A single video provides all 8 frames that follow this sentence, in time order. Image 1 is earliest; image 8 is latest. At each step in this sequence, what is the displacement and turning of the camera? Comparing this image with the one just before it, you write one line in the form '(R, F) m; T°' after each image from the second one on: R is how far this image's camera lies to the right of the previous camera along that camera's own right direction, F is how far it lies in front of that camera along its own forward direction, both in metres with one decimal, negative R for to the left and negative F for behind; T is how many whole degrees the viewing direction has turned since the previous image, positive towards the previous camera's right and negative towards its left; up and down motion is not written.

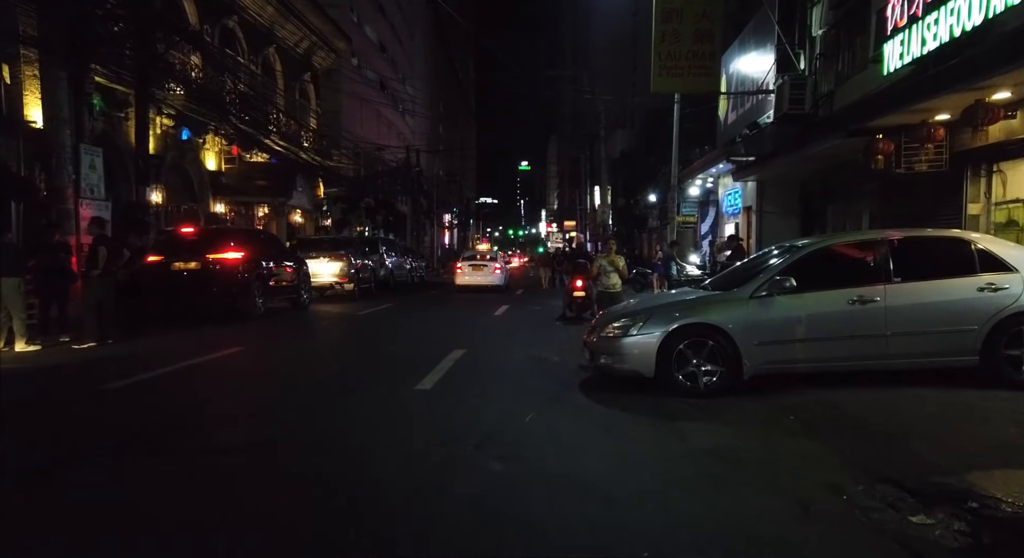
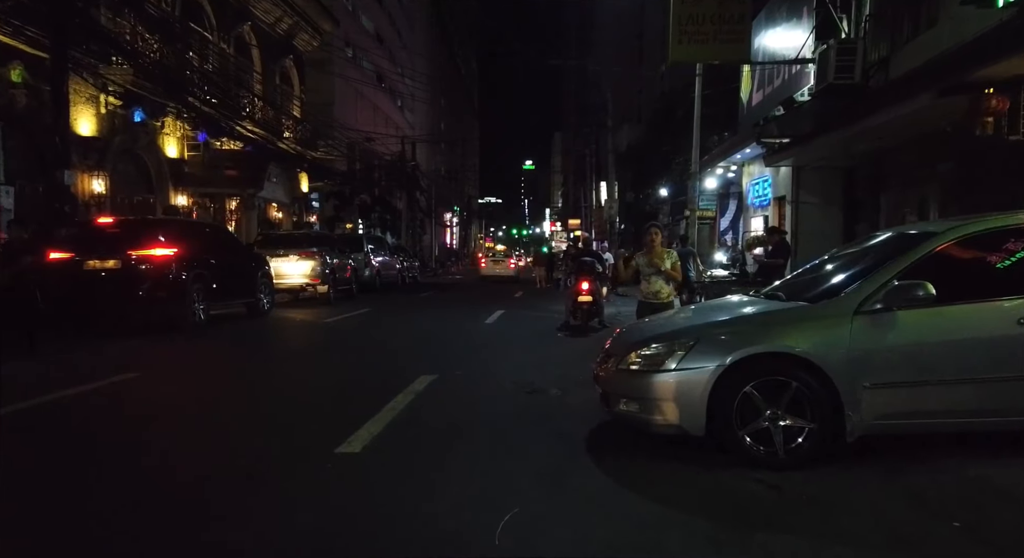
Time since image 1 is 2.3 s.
(+0.2, +2.7) m; 0°
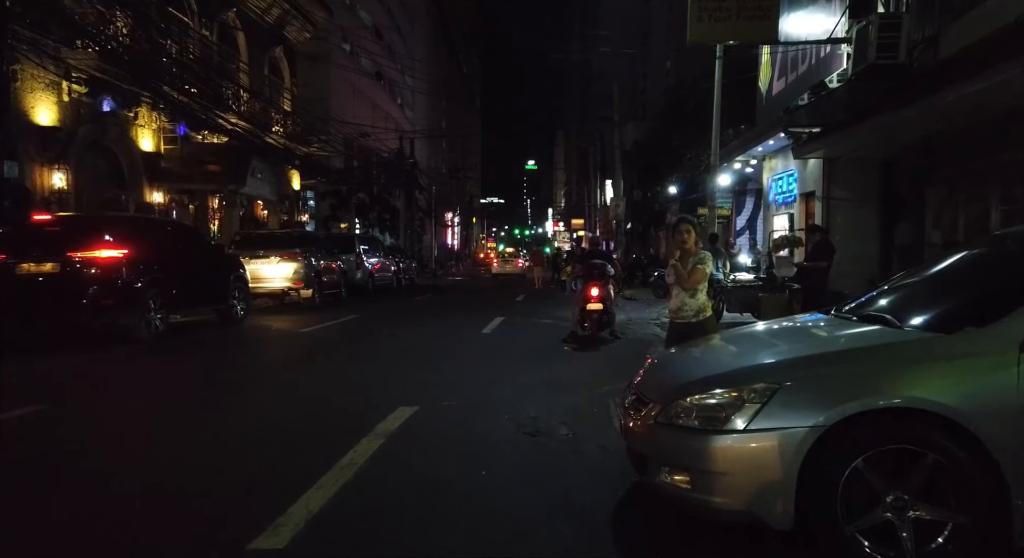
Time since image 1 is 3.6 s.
(0.0, +1.6) m; 0°
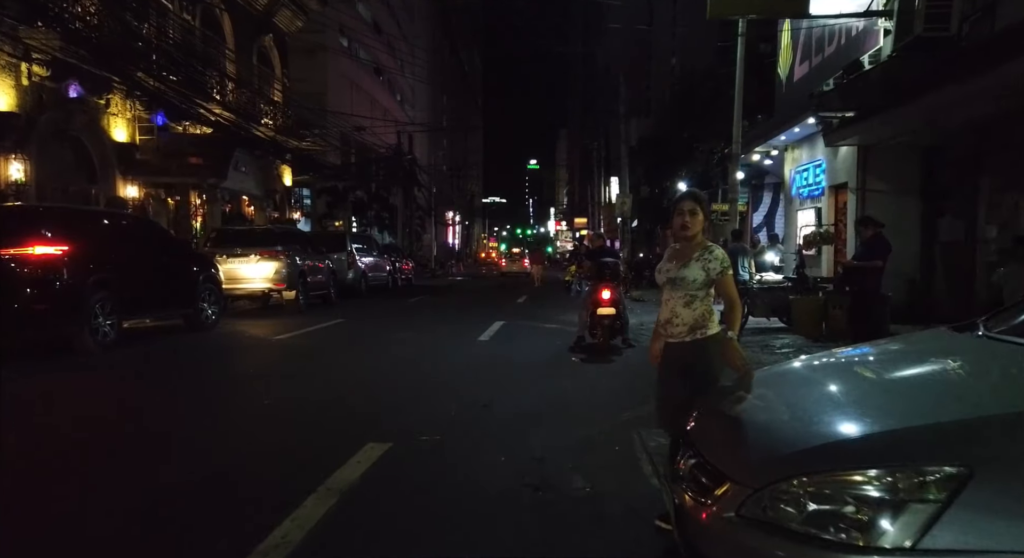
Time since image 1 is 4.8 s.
(0.0, +1.4) m; 0°
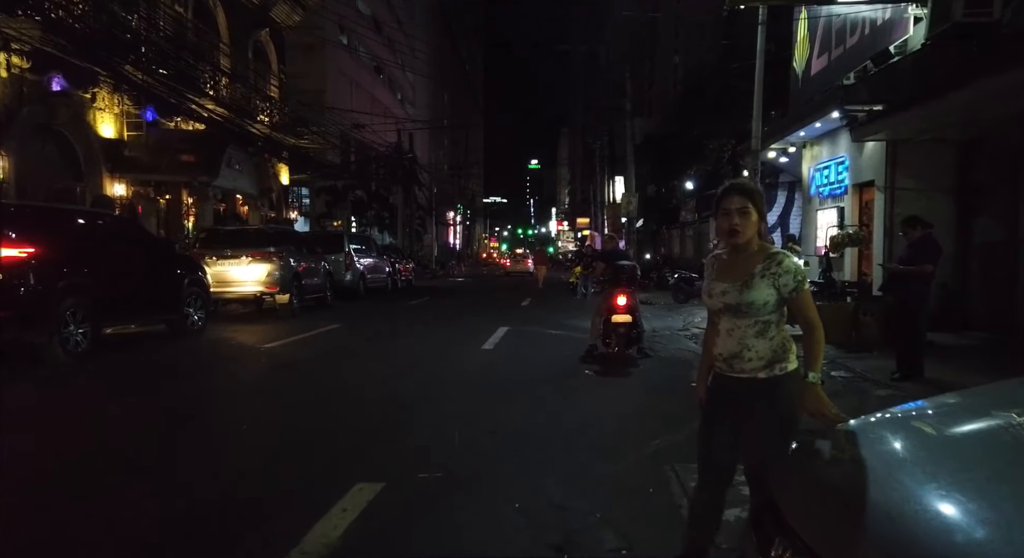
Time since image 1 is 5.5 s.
(-0.1, +0.8) m; 0°
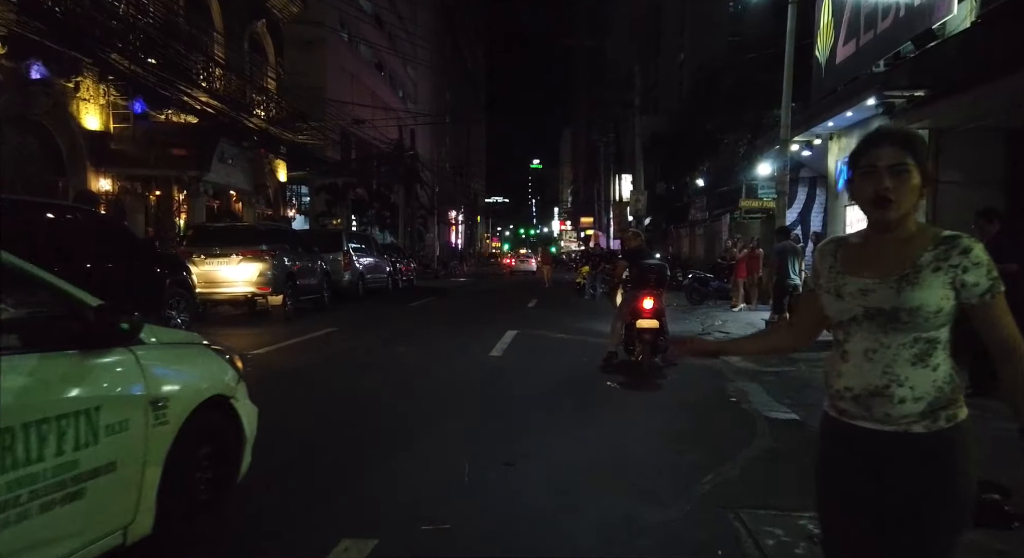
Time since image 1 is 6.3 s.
(-0.1, +1.0) m; 0°
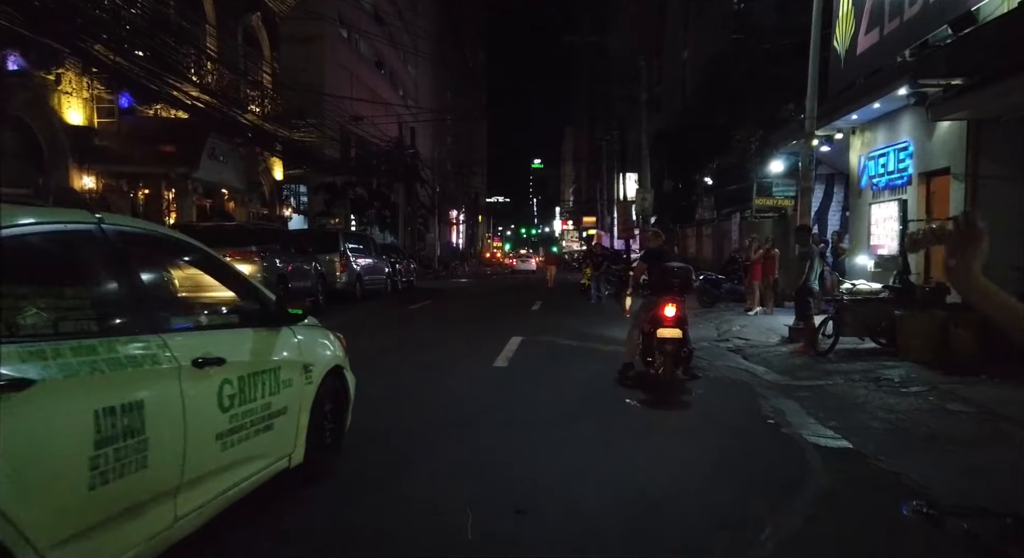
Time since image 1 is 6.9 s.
(-0.1, +0.8) m; 0°
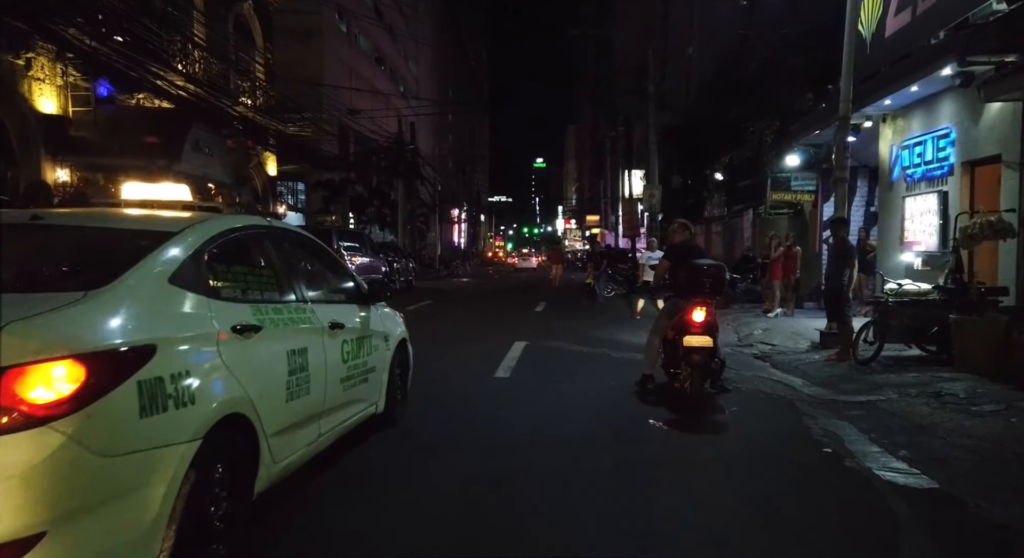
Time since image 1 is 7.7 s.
(0.0, +1.1) m; 0°
